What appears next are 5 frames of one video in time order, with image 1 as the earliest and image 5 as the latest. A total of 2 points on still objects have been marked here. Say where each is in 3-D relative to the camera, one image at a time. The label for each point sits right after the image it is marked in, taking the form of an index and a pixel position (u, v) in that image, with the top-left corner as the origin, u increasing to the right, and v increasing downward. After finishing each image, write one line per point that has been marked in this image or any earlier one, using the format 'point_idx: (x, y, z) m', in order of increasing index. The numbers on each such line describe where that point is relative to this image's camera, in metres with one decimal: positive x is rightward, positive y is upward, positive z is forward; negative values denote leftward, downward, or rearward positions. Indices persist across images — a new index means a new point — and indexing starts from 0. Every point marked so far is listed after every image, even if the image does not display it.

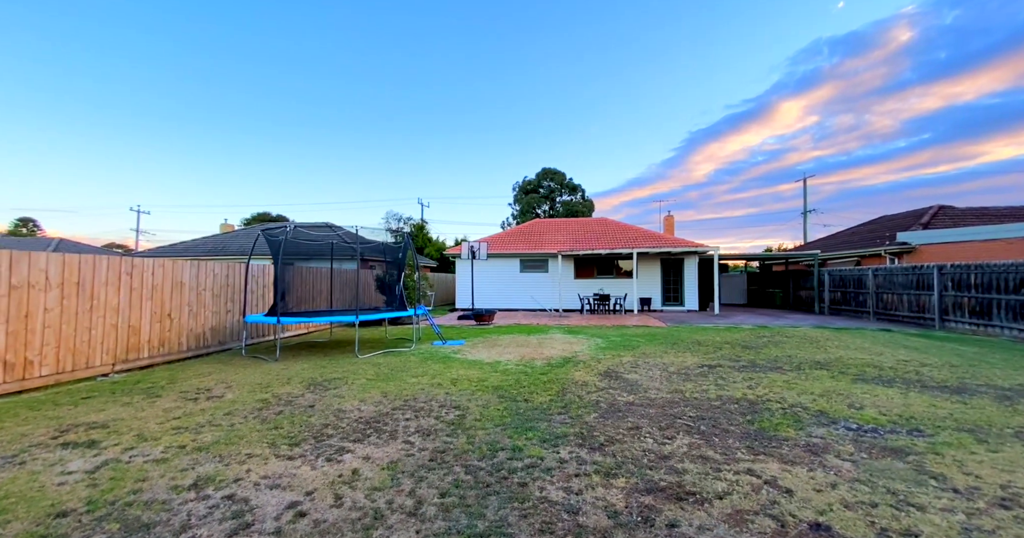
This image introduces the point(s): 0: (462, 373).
0: (-0.7, -1.4, +5.1) m
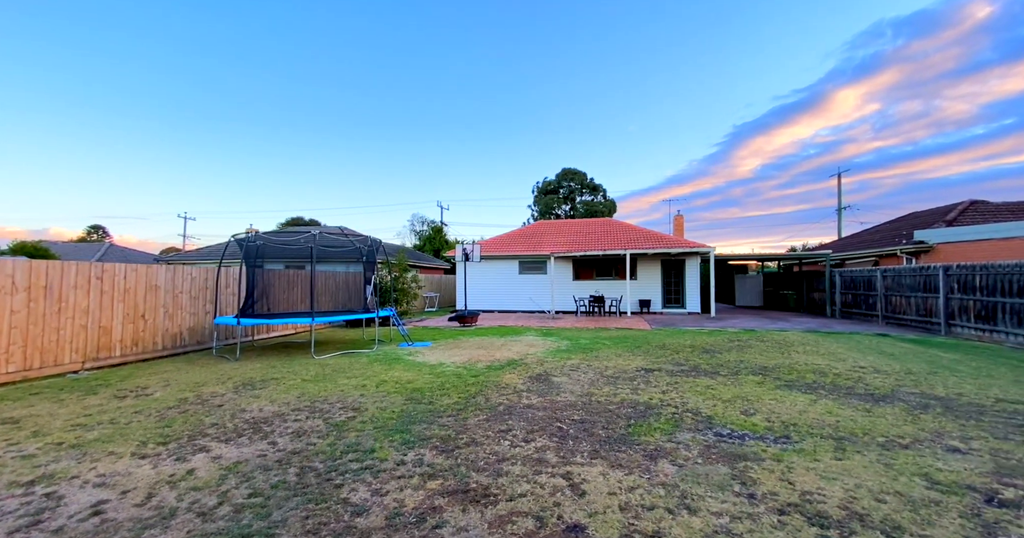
0: (-1.6, -1.4, +5.2) m
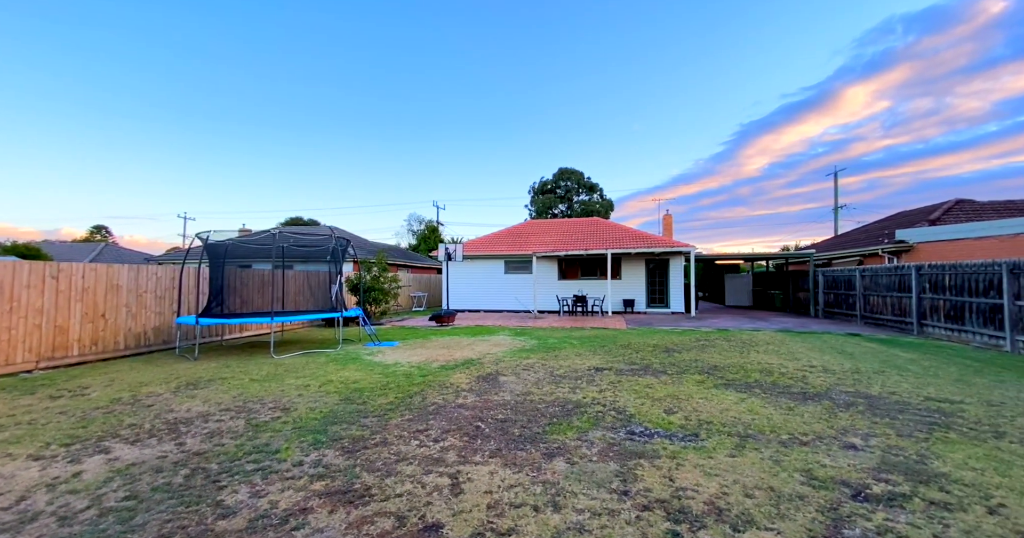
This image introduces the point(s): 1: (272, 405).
0: (-2.2, -1.4, +5.2) m
1: (-2.2, -1.3, +3.7) m
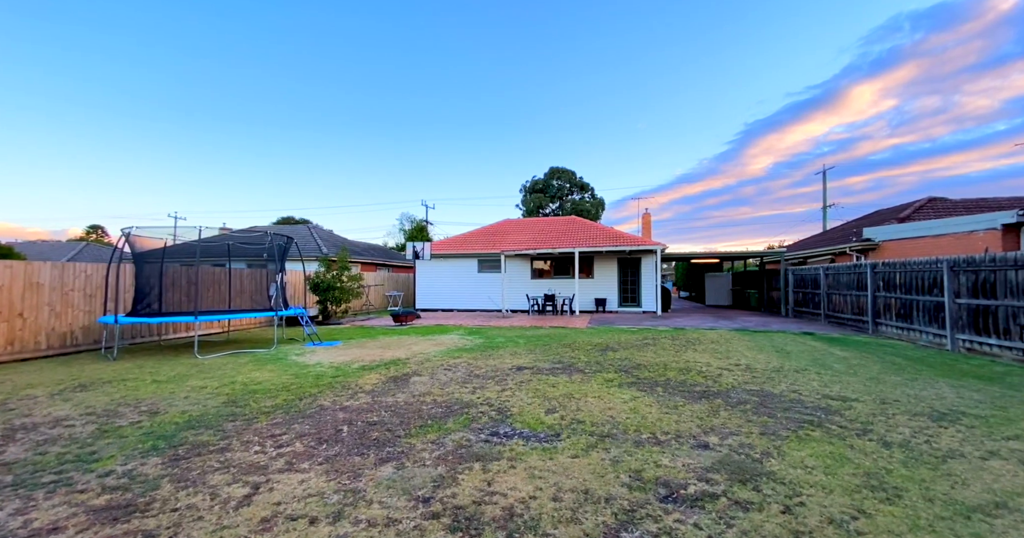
0: (-3.3, -1.4, +5.0) m
1: (-3.2, -1.2, +3.5) m
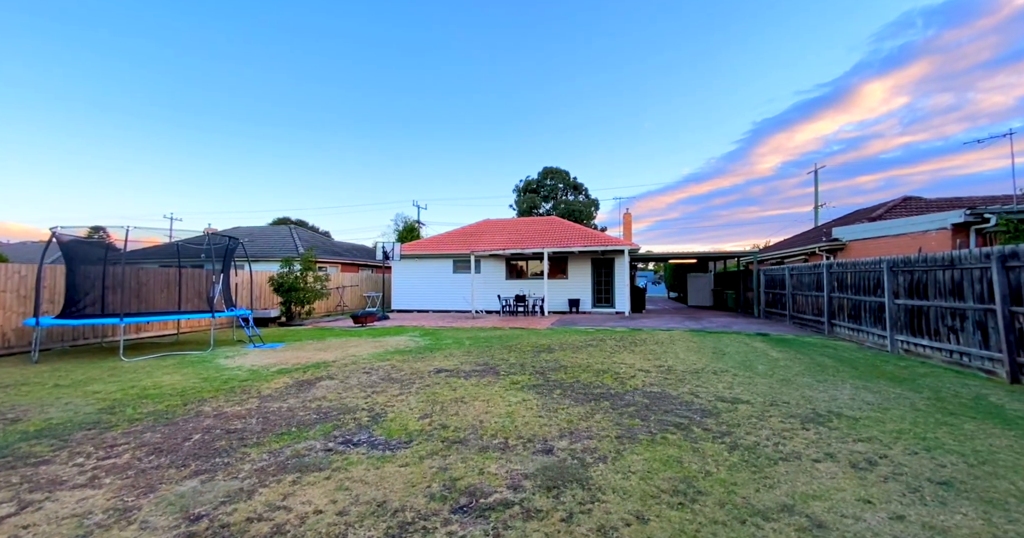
0: (-4.4, -1.4, +4.9) m
1: (-4.3, -1.3, +3.3) m
